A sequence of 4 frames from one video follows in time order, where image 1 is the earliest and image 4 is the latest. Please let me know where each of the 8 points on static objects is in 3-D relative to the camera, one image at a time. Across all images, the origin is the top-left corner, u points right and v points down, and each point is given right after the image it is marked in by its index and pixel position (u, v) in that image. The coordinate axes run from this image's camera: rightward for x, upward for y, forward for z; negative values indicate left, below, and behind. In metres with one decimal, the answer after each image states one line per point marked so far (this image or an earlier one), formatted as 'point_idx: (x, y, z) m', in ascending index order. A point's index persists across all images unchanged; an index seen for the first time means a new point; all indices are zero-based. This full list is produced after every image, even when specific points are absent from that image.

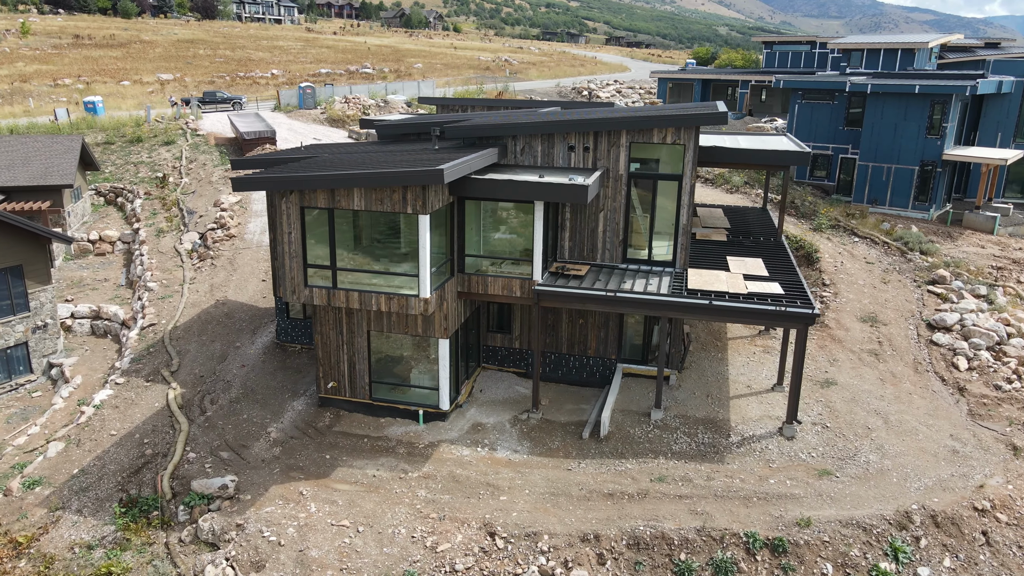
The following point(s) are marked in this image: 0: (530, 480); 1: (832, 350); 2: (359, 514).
0: (+0.3, -3.5, +13.4) m
1: (+7.9, -1.6, +18.4) m
2: (-2.6, -3.8, +12.5) m
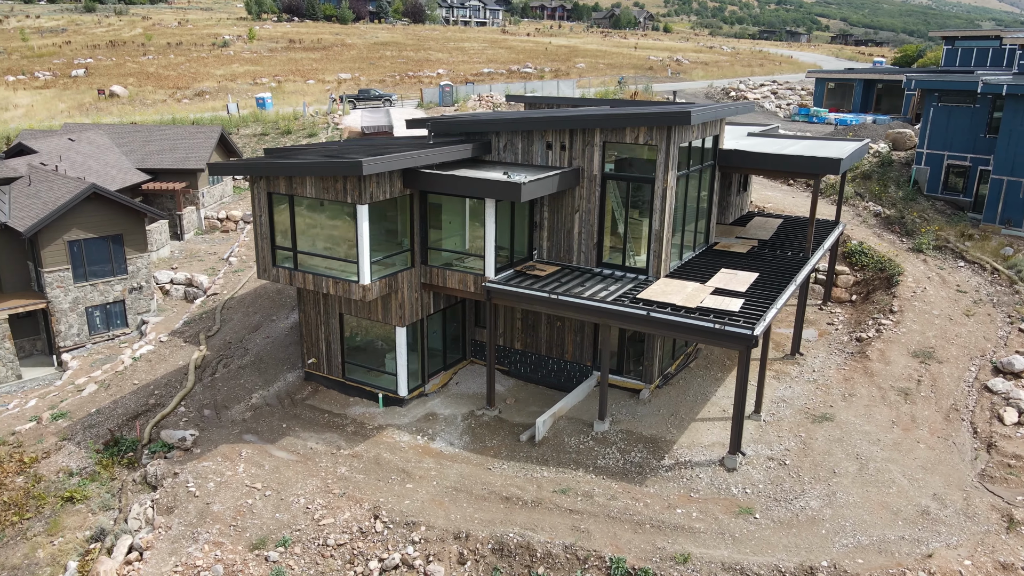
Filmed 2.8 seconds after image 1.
0: (-1.3, -3.4, +13.5) m
1: (+7.6, -2.1, +16.3) m
2: (-4.3, -3.5, +13.4) m
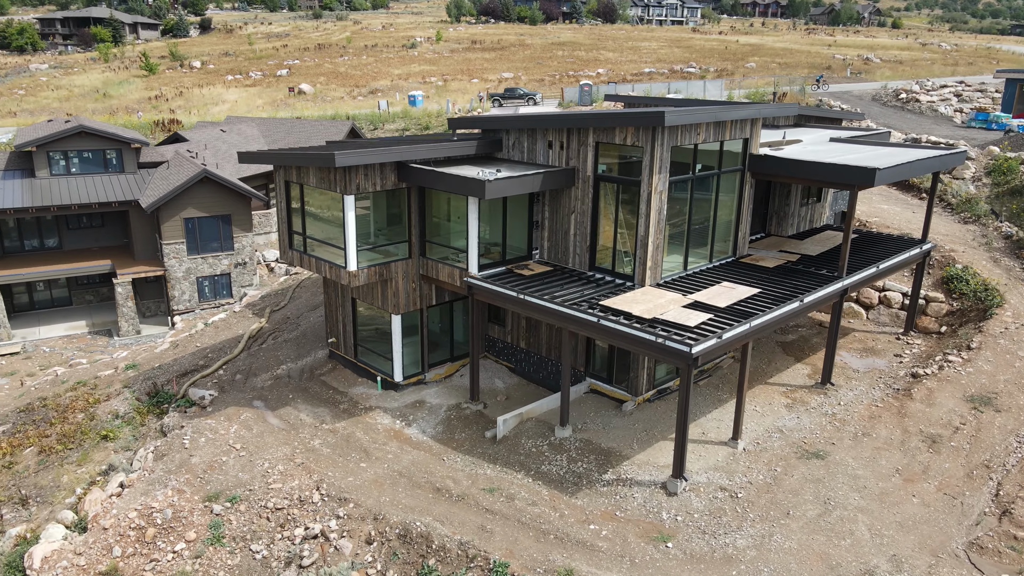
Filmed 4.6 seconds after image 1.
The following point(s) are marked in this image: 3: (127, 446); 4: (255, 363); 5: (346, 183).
0: (-2.1, -3.2, +14.0) m
1: (+7.2, -2.6, +14.4) m
2: (-5.1, -3.1, +14.7) m
3: (-8.1, -3.3, +15.6) m
4: (-6.4, -1.9, +18.5) m
5: (-3.2, +2.1, +14.5) m
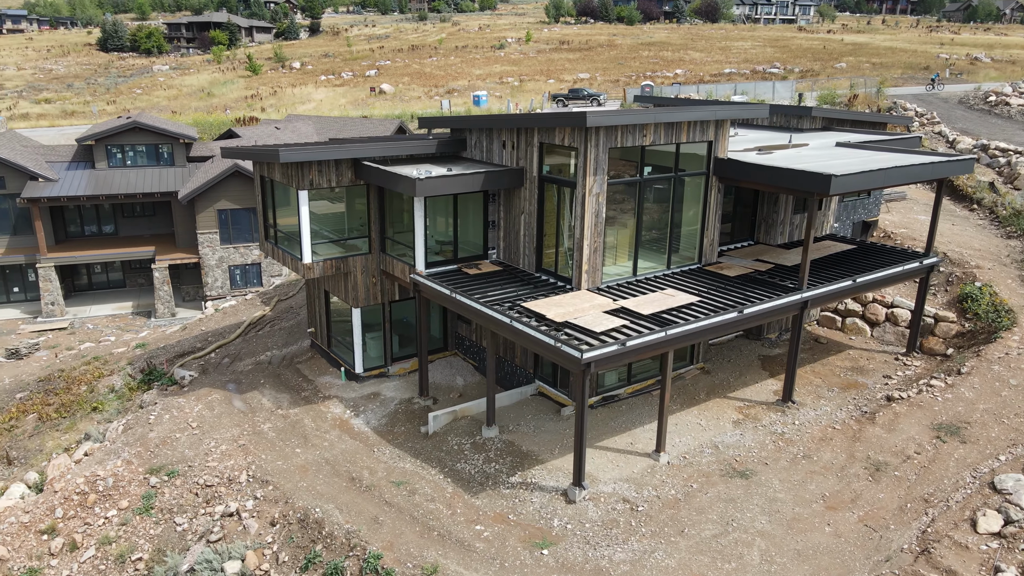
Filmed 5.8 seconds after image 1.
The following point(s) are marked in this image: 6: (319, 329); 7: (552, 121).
0: (-3.5, -3.1, +14.4) m
1: (+5.8, -2.9, +13.5) m
2: (-6.3, -2.8, +15.5) m
3: (-9.2, -3.0, +16.8) m
4: (-7.0, -1.6, +19.5) m
5: (-4.3, +2.2, +15.0) m
6: (-4.8, -1.0, +18.5) m
7: (+0.7, +3.0, +13.5) m
